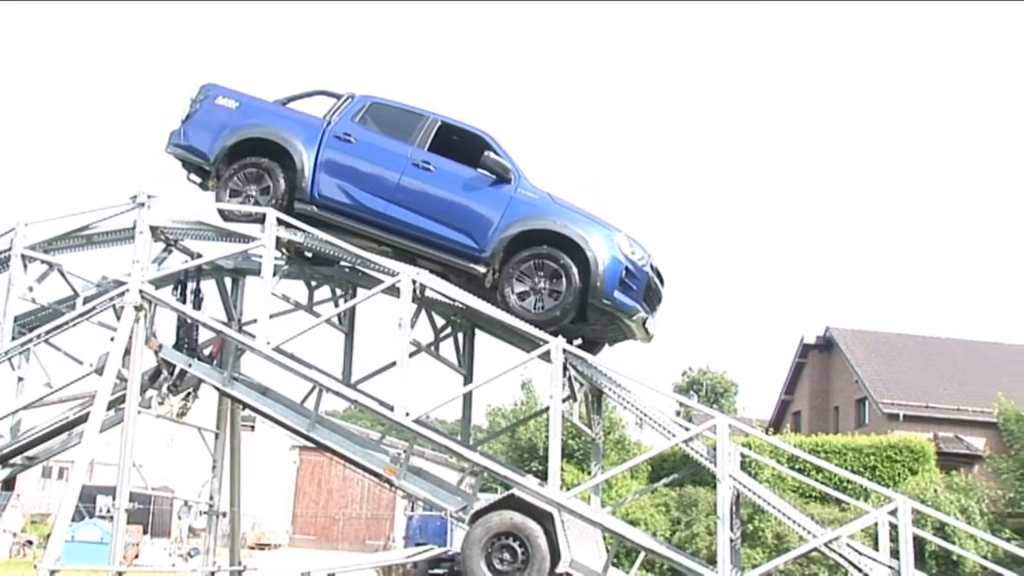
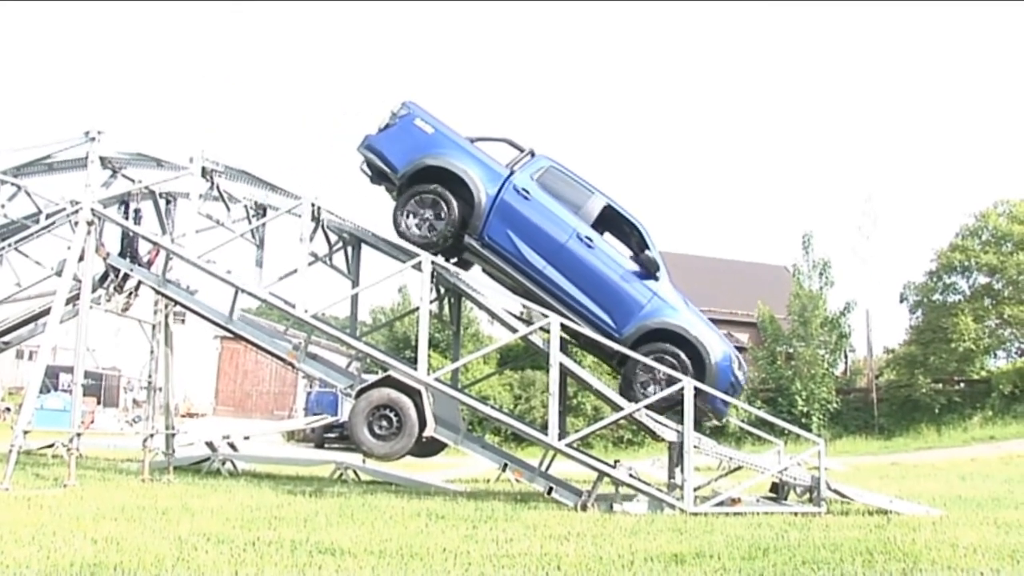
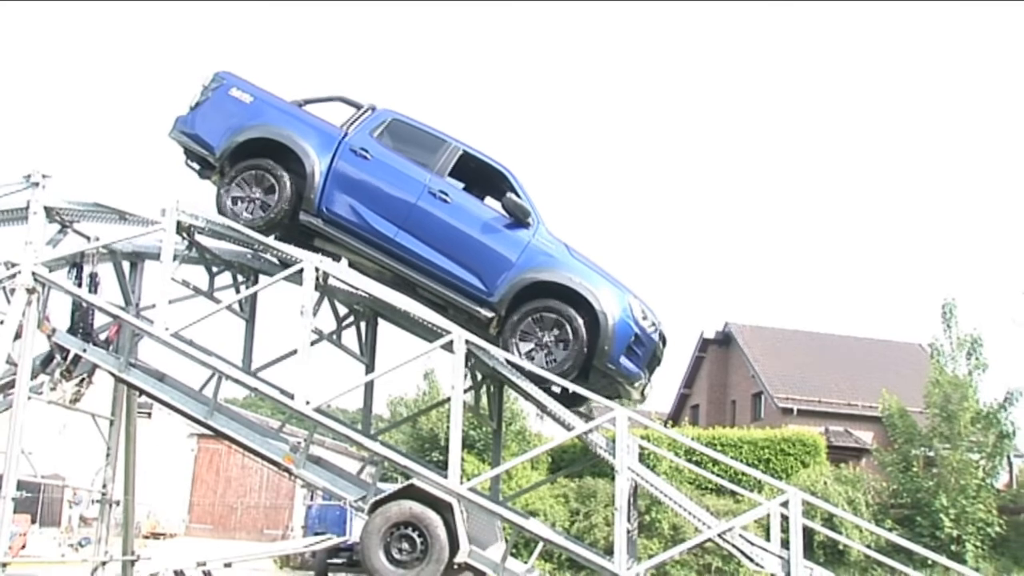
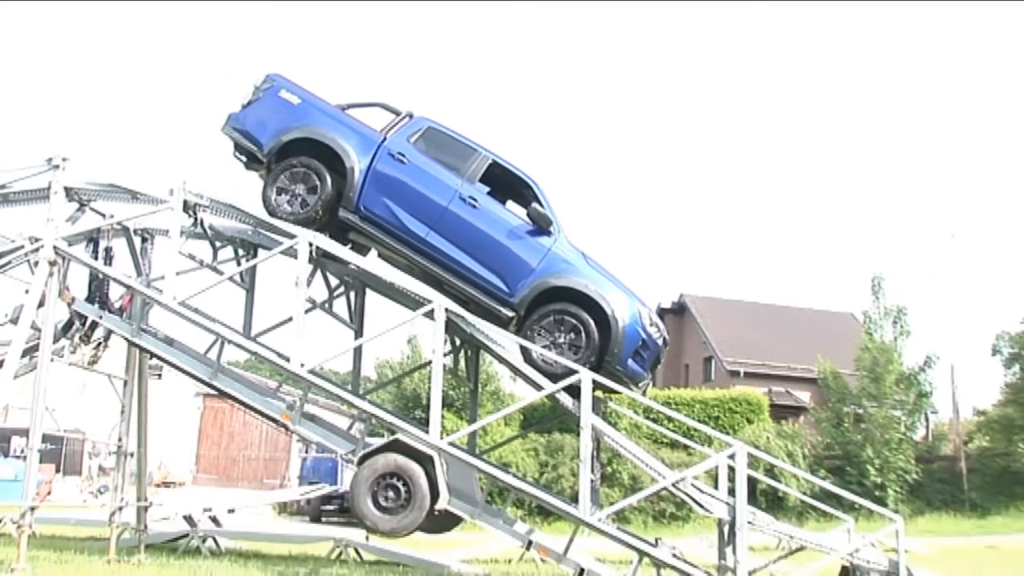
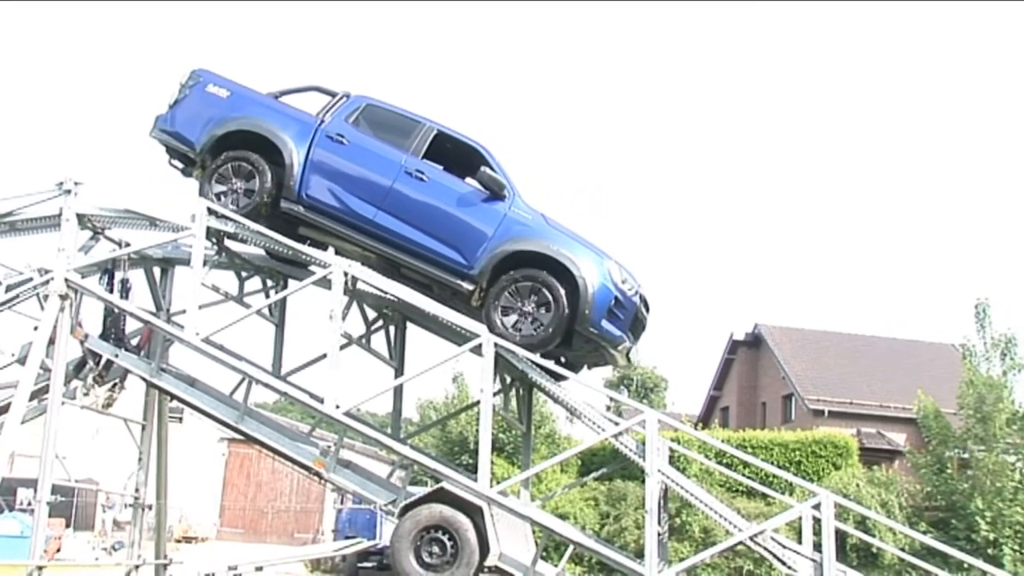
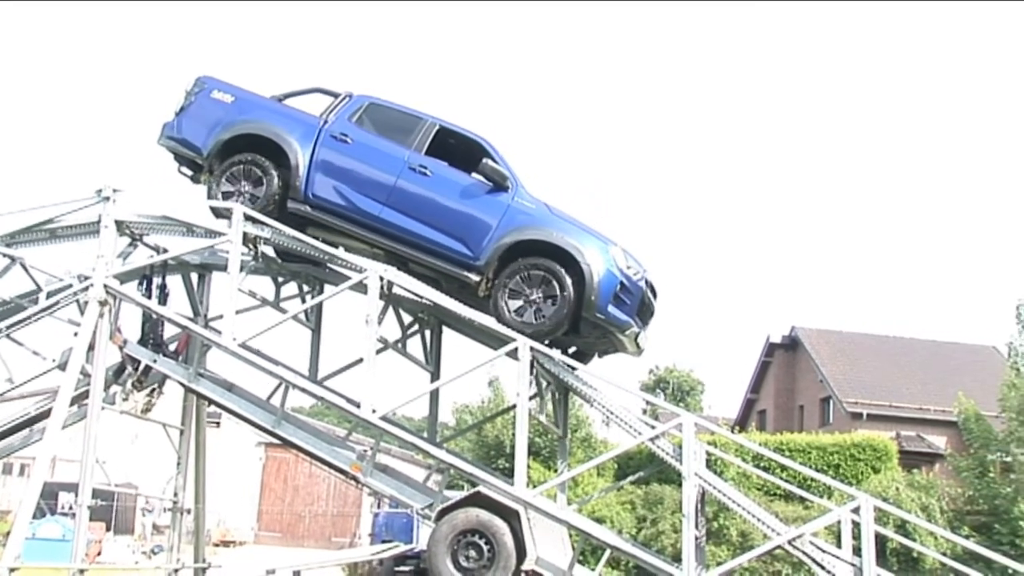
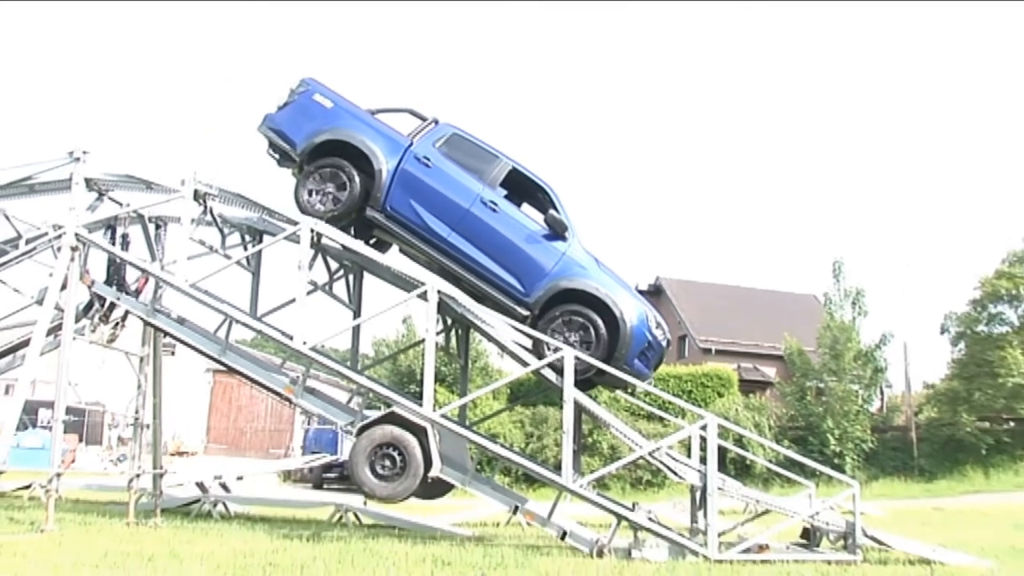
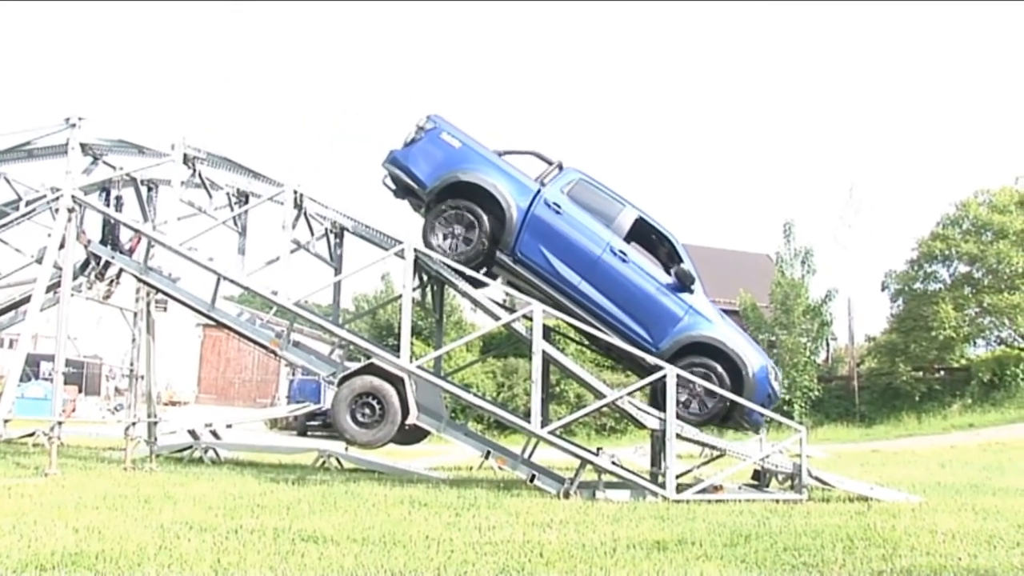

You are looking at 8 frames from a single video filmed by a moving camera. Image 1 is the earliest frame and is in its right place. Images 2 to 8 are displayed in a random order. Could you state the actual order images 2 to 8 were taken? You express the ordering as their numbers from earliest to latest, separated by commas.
6, 5, 3, 4, 7, 2, 8
